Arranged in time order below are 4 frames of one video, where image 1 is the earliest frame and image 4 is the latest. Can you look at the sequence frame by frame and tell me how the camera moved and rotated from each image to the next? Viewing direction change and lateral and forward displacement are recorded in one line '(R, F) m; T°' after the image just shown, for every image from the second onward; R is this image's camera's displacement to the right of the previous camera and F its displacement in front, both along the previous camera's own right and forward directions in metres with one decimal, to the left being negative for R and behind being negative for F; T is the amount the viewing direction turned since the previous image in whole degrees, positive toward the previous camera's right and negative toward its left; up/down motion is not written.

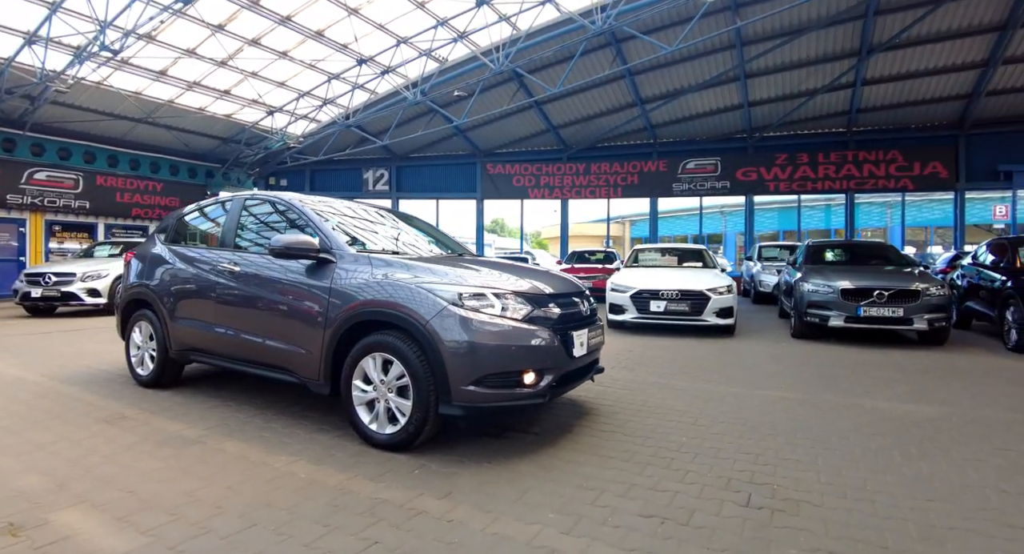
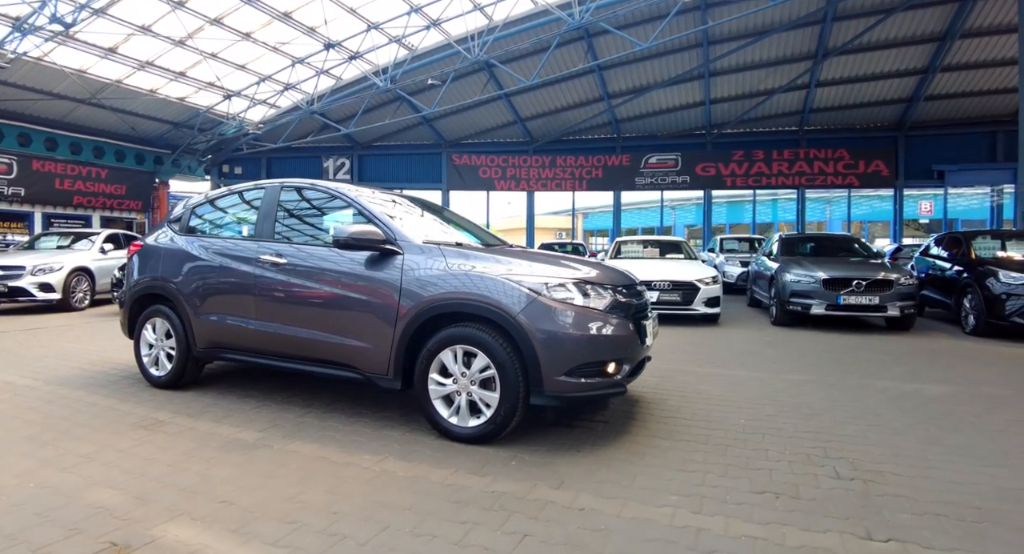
(-0.9, 0.0) m; +6°
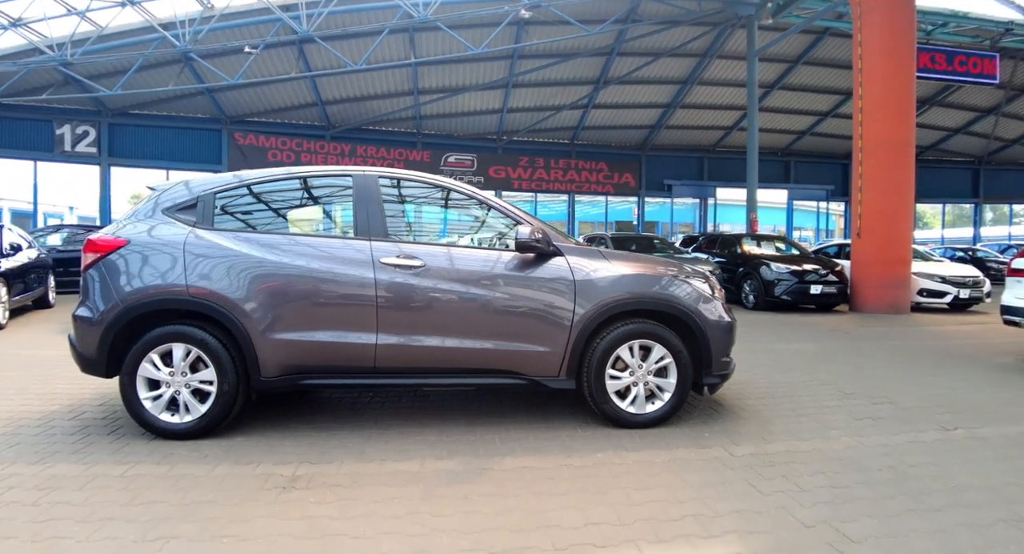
(-3.1, +0.7) m; +29°
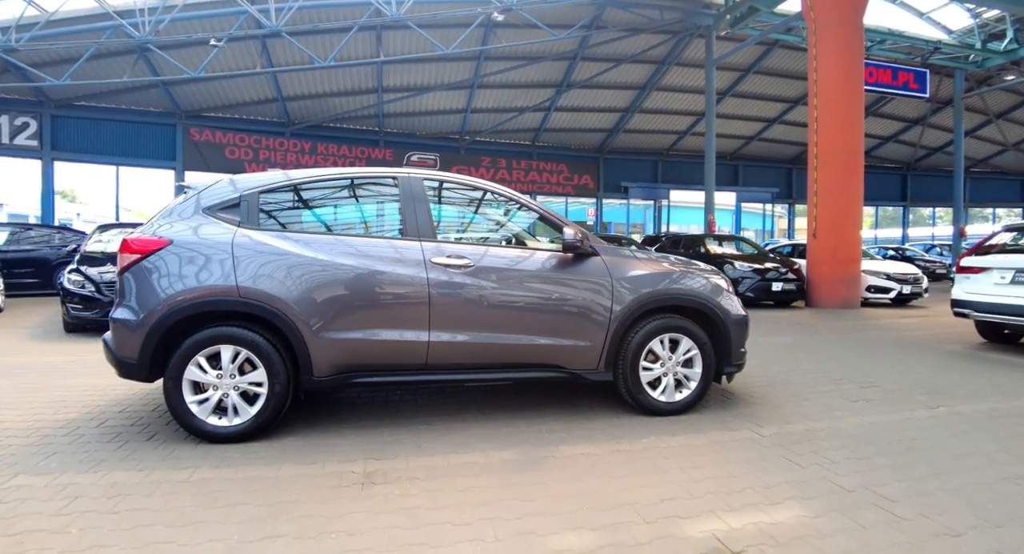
(-0.7, -0.1) m; +6°
